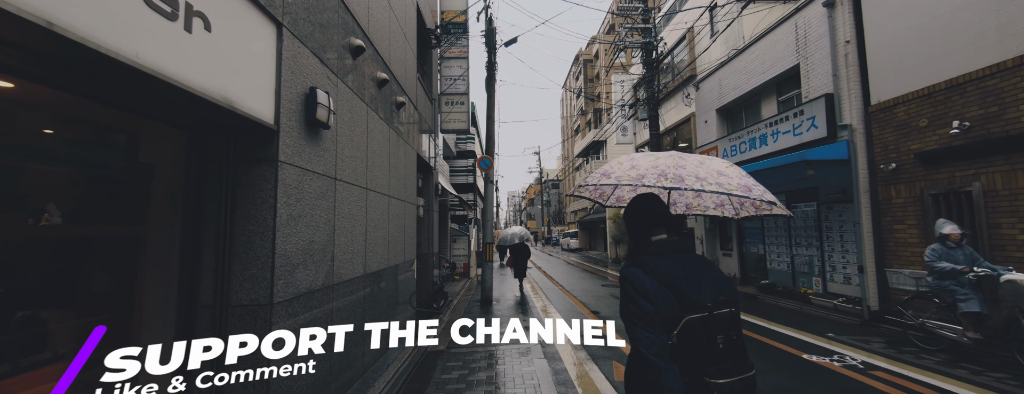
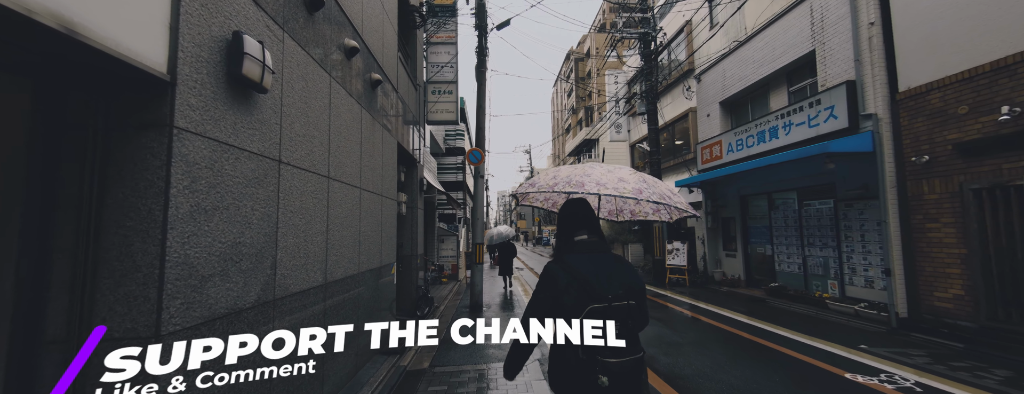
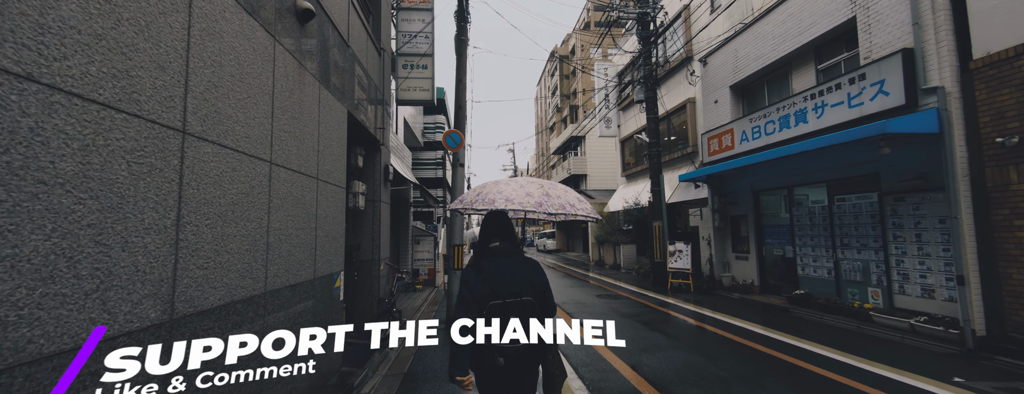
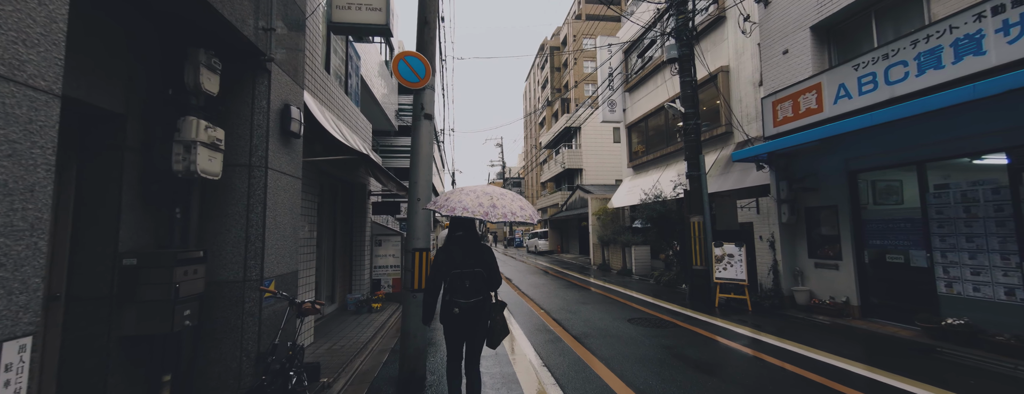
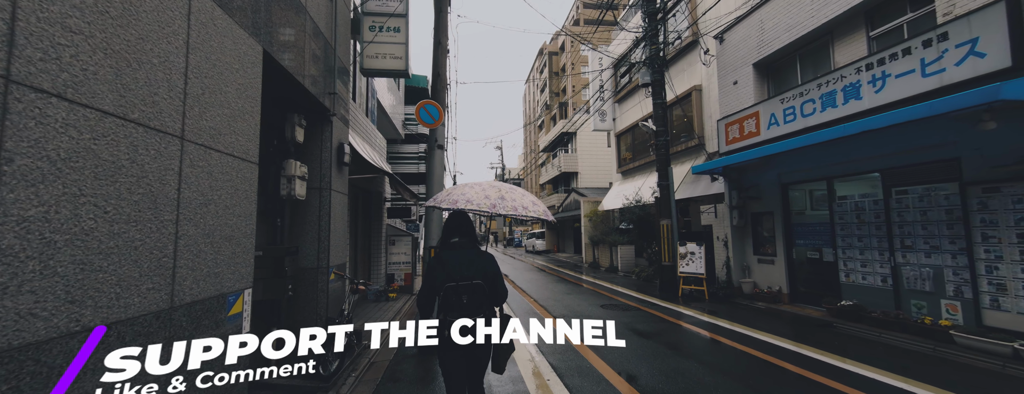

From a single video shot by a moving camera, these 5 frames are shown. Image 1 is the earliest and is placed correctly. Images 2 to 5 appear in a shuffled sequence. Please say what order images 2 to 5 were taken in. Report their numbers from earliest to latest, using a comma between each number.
2, 3, 5, 4
